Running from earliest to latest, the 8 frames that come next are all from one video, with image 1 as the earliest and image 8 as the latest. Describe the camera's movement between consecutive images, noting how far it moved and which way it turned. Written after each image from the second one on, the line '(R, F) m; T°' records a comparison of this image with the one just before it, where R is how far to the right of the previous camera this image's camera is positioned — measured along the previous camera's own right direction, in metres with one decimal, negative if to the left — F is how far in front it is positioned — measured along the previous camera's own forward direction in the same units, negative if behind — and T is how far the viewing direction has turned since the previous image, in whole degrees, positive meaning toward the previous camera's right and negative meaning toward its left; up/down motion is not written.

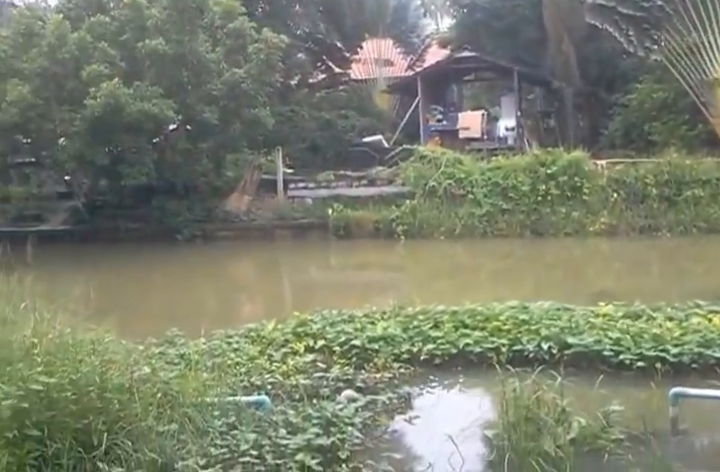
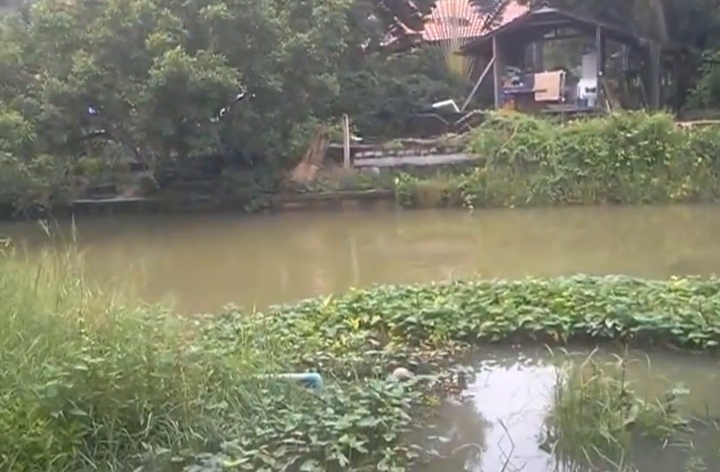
(+0.1, +0.1) m; -5°
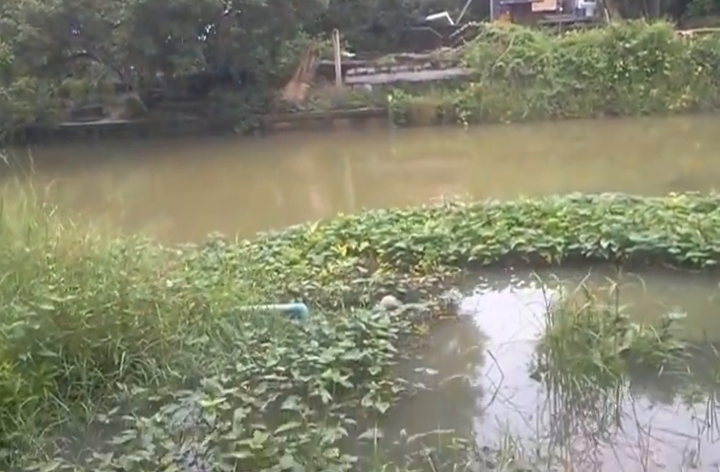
(+0.1, +0.2) m; 0°
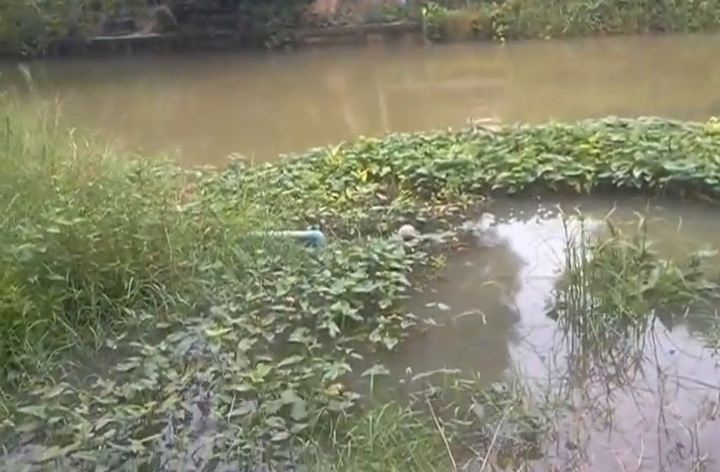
(+0.1, +0.1) m; -3°
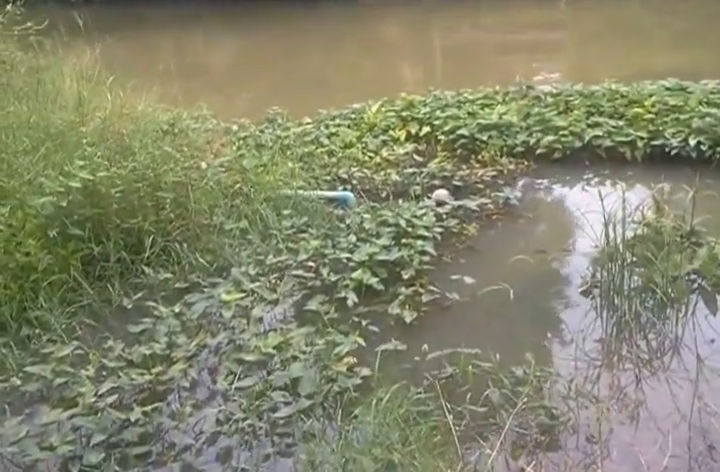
(+0.1, +0.1) m; -4°
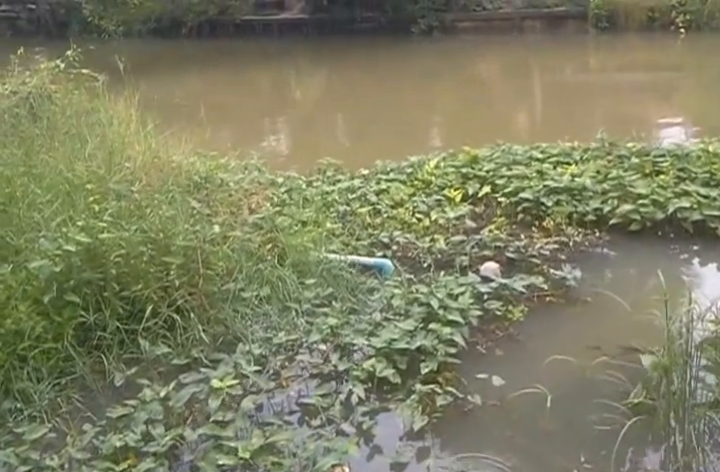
(+0.3, +0.3) m; -8°
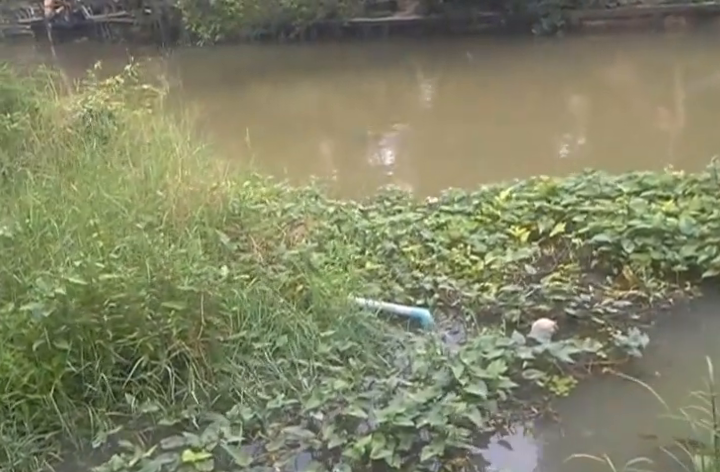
(+0.4, +0.4) m; -11°
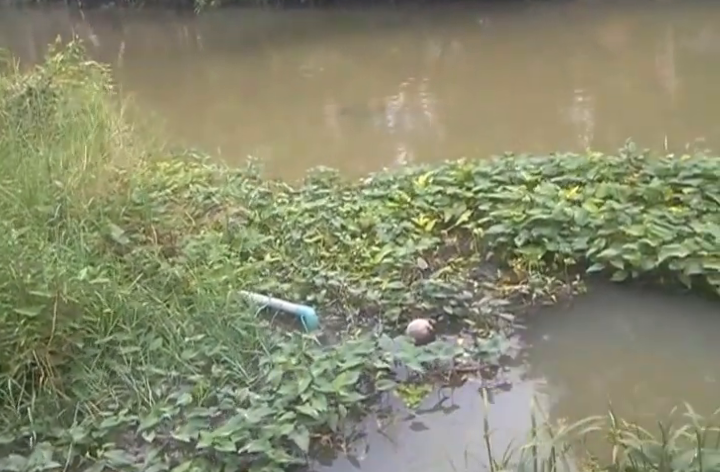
(+0.6, +0.2) m; -4°
